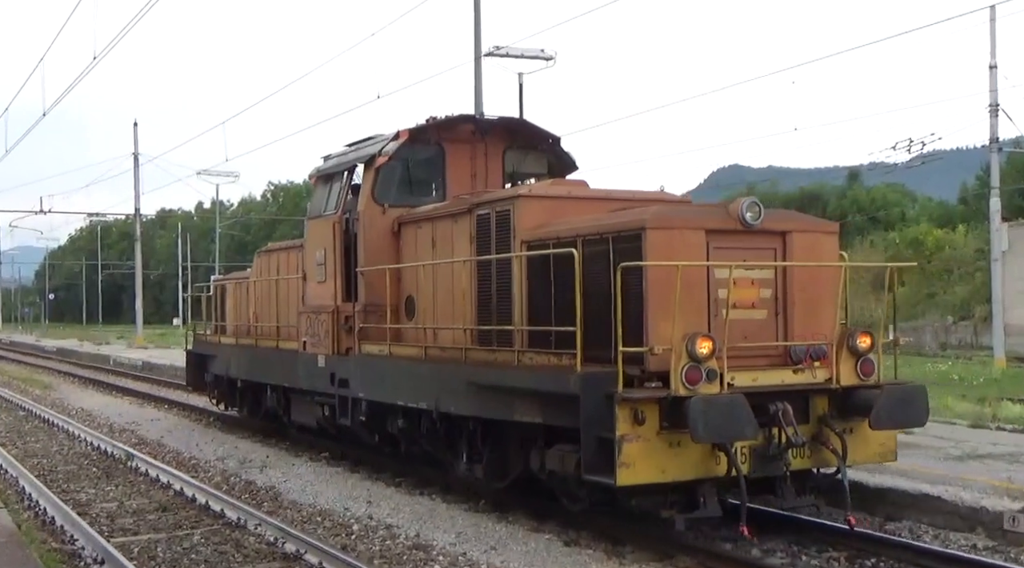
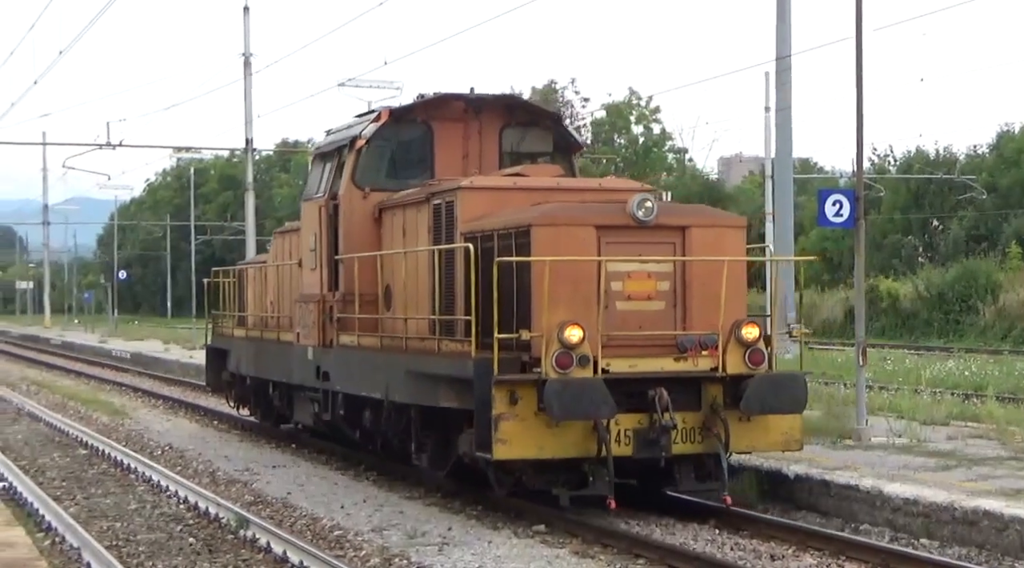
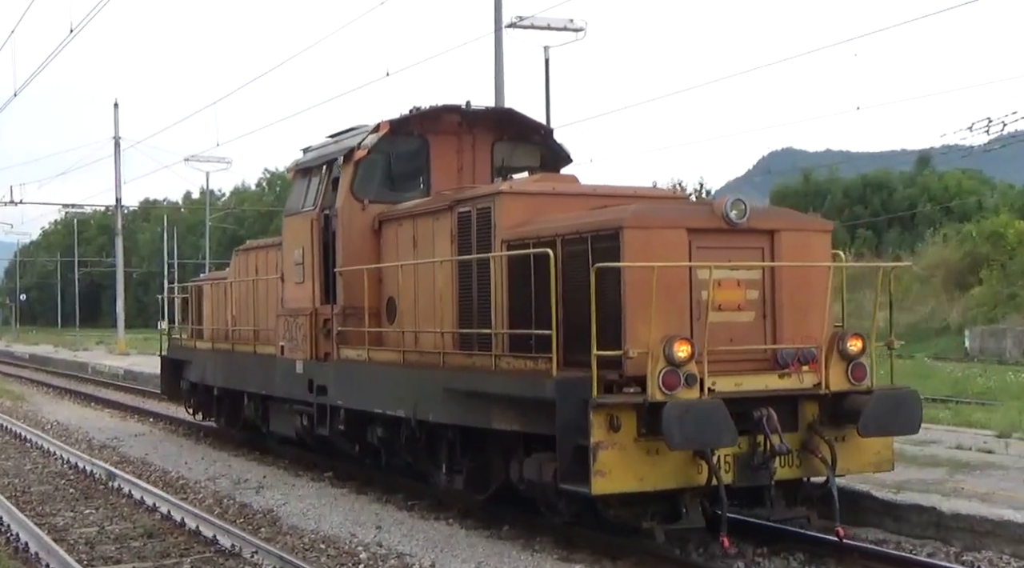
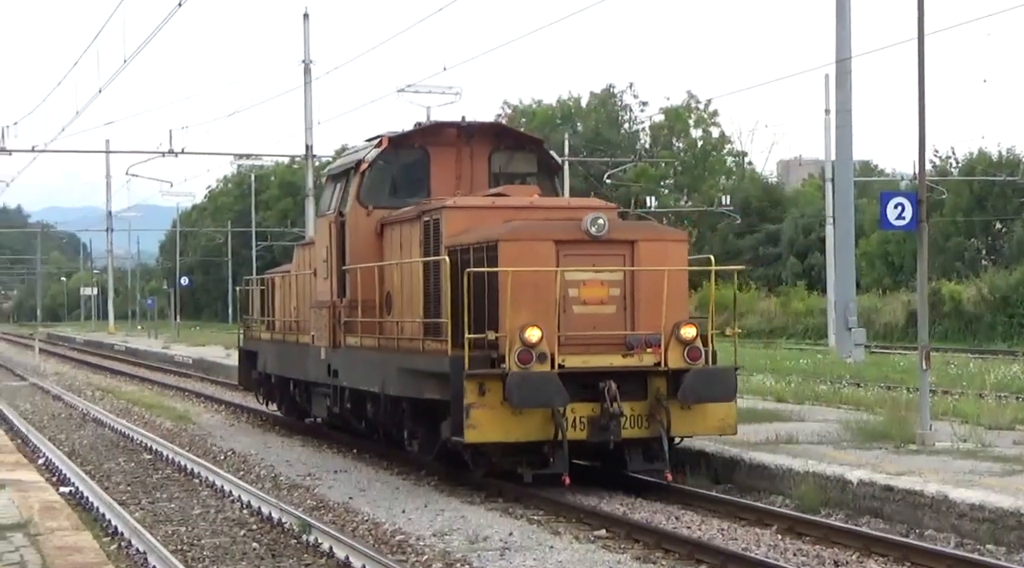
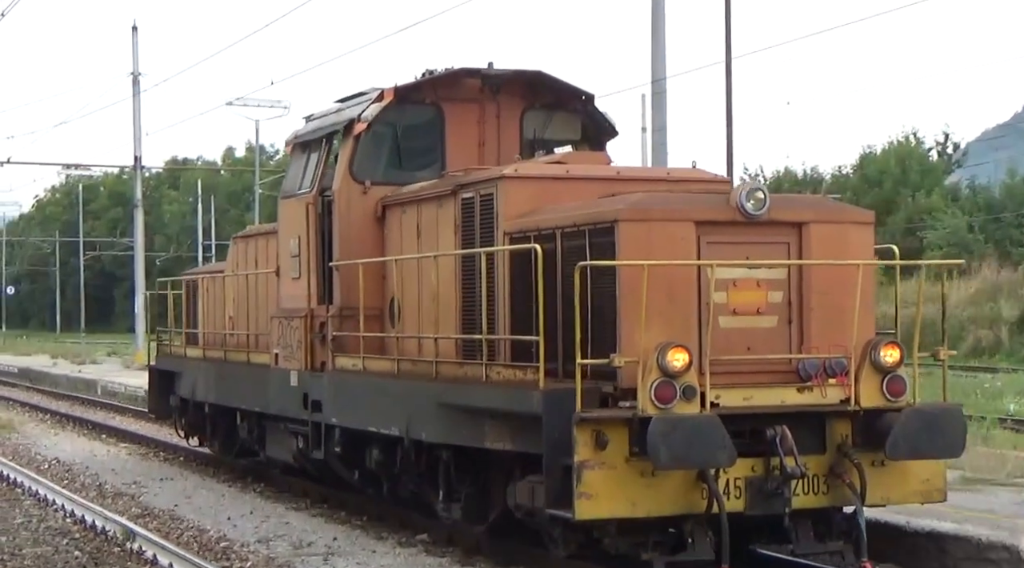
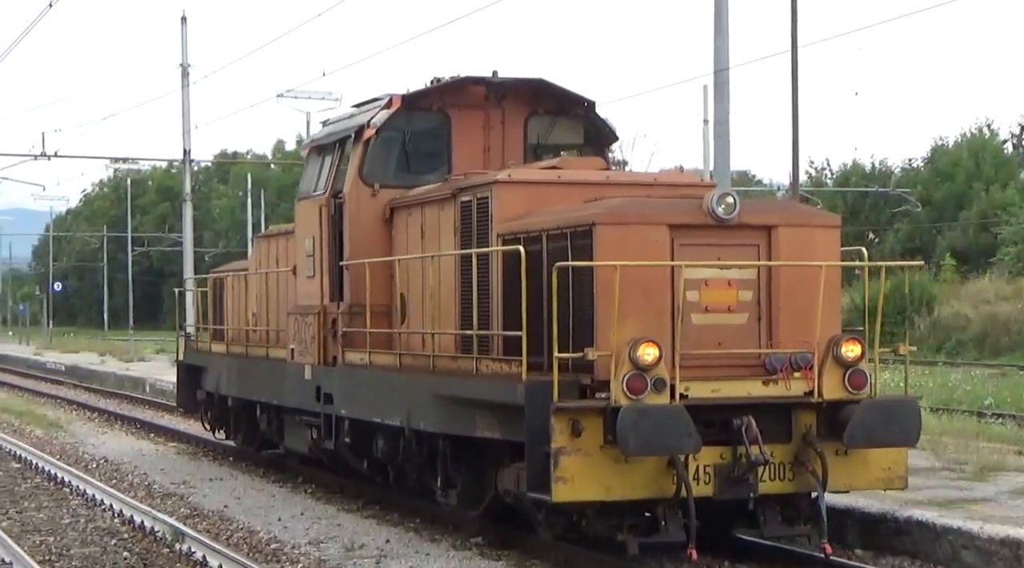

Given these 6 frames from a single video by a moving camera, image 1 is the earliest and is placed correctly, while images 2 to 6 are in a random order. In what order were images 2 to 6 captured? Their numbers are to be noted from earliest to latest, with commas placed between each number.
3, 5, 6, 2, 4
